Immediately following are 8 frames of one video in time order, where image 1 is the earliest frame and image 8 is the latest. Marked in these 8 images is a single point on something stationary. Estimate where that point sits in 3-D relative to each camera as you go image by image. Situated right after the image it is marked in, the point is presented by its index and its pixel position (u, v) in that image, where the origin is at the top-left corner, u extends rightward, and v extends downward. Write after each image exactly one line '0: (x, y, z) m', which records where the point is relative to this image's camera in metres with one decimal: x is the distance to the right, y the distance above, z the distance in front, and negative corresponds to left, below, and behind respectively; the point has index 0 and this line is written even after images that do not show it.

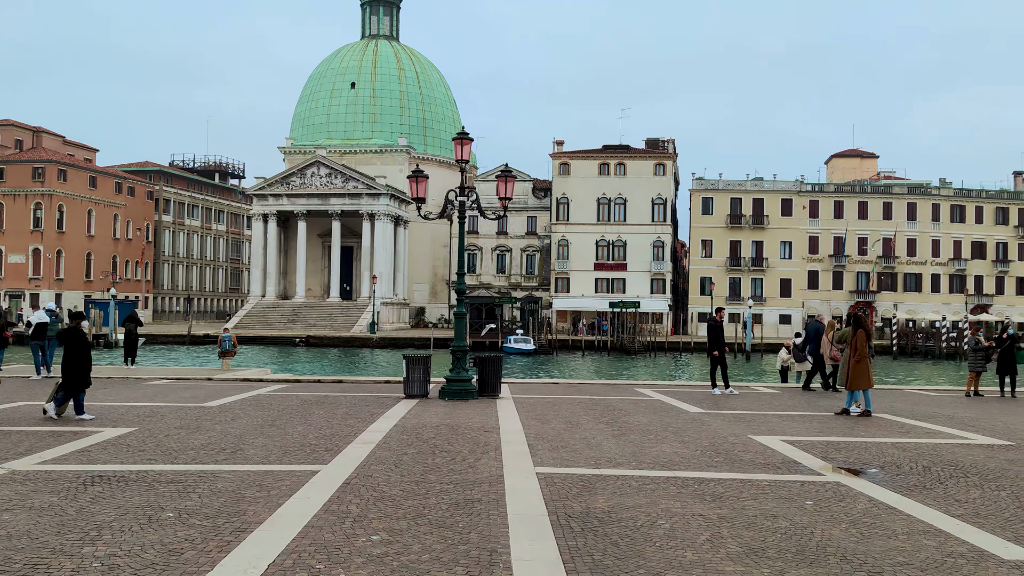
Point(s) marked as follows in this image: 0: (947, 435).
0: (+5.4, -1.8, +11.7) m
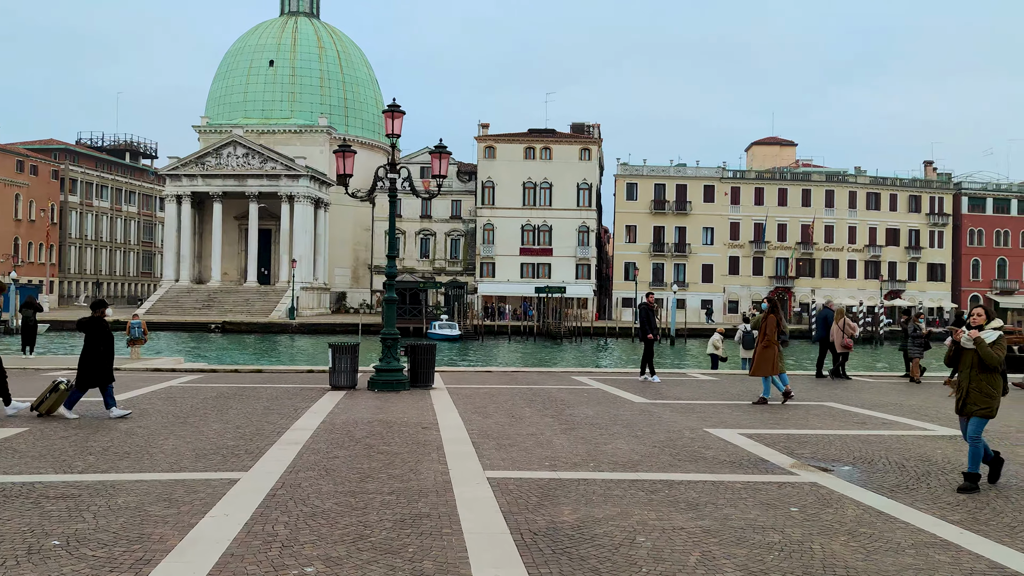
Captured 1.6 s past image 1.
0: (+4.7, -1.7, +11.2) m
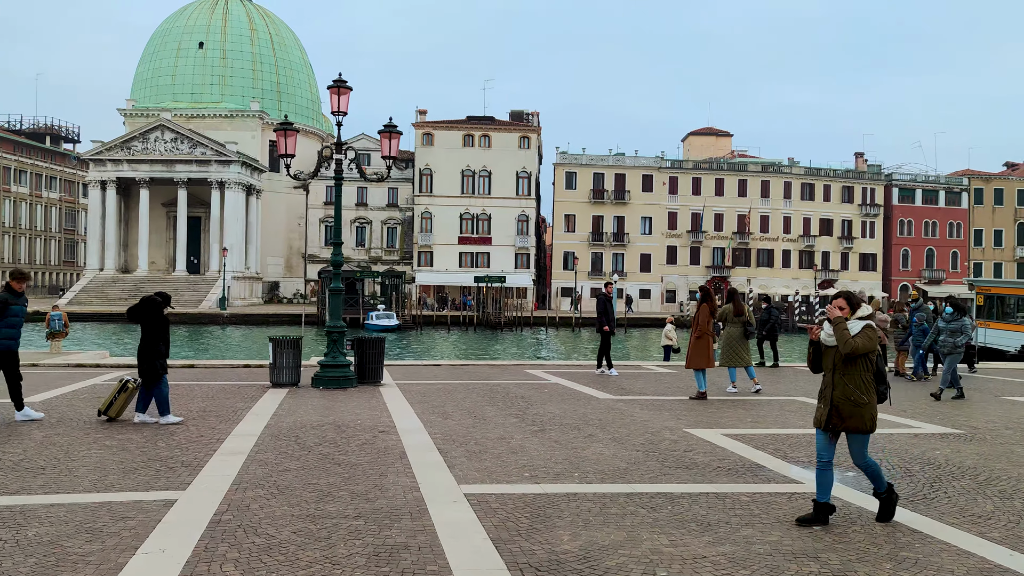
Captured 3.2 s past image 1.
0: (+4.3, -1.5, +10.6) m
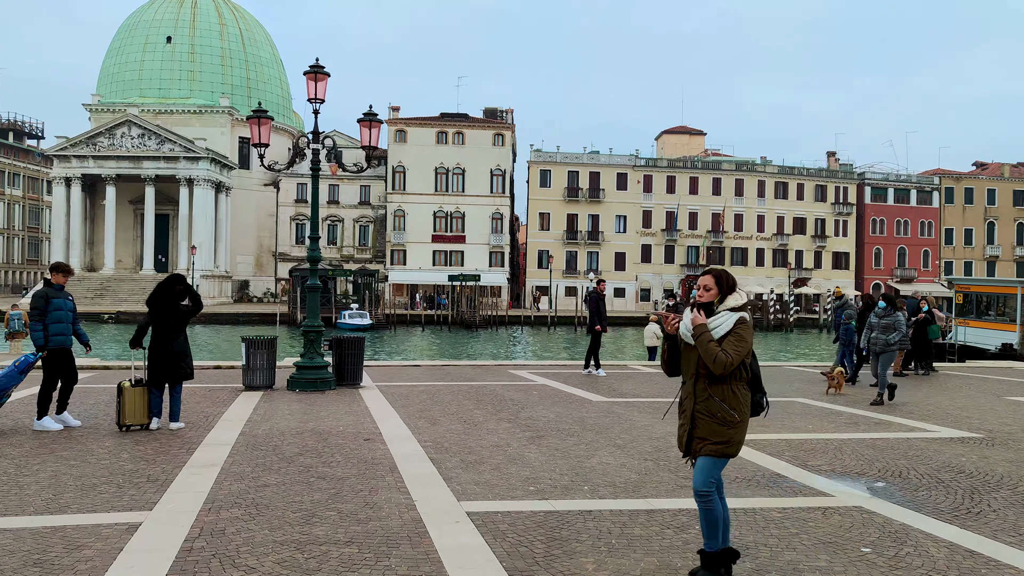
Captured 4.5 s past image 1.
0: (+4.2, -1.5, +10.1) m
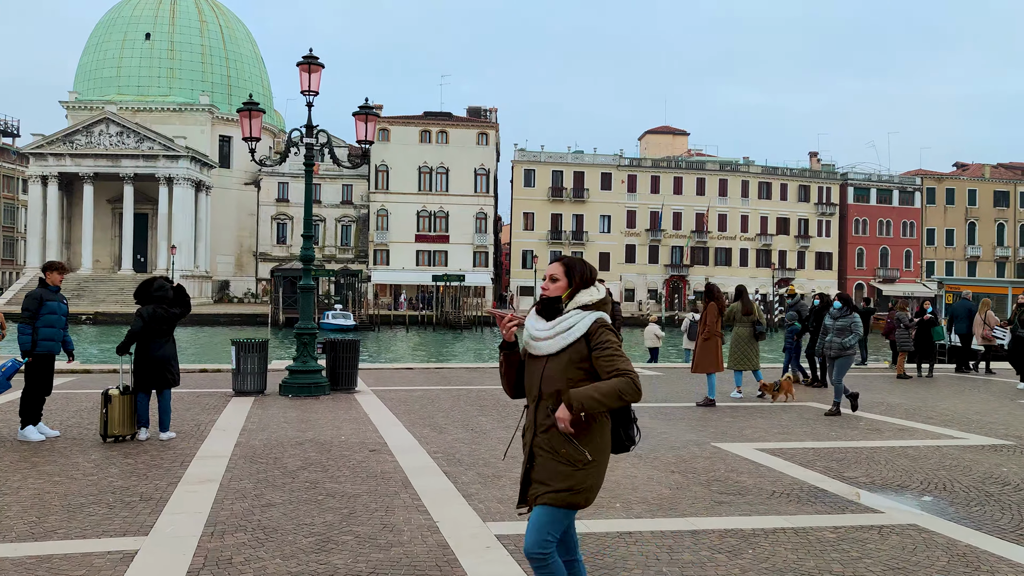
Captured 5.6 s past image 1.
0: (+4.3, -1.5, +9.7) m
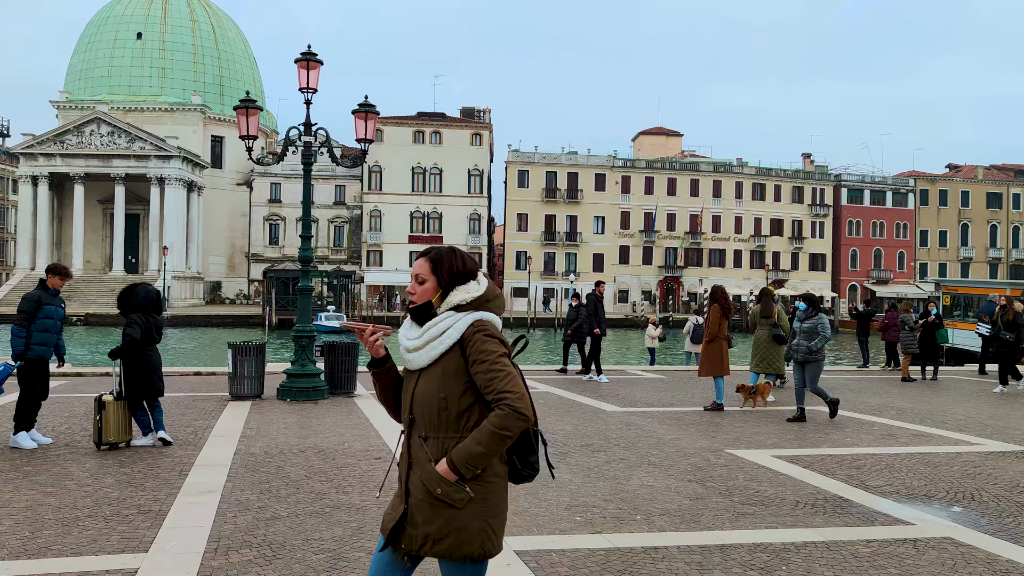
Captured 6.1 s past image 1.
0: (+4.4, -1.5, +9.5) m
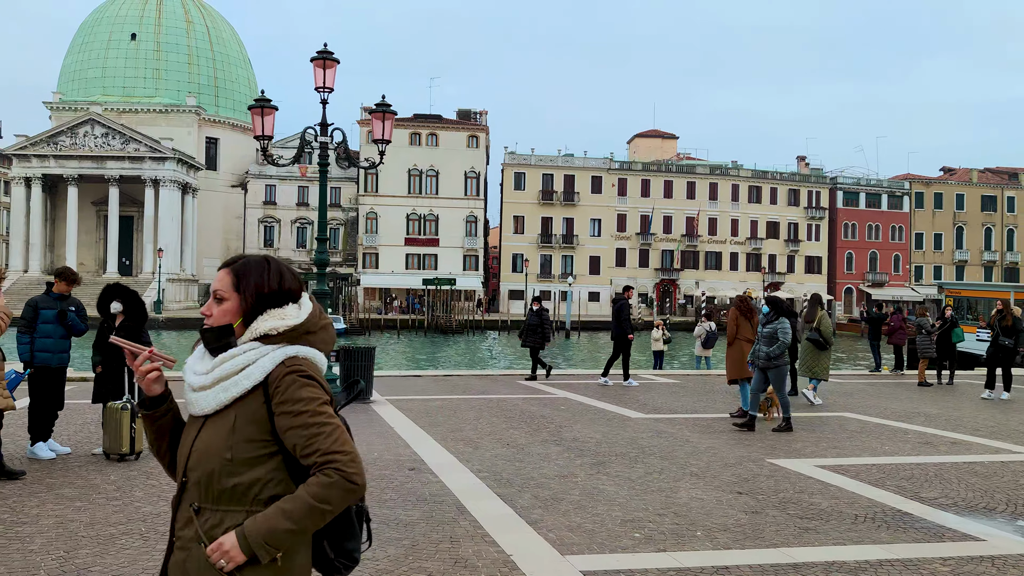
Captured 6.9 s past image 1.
0: (+4.7, -1.6, +9.2) m
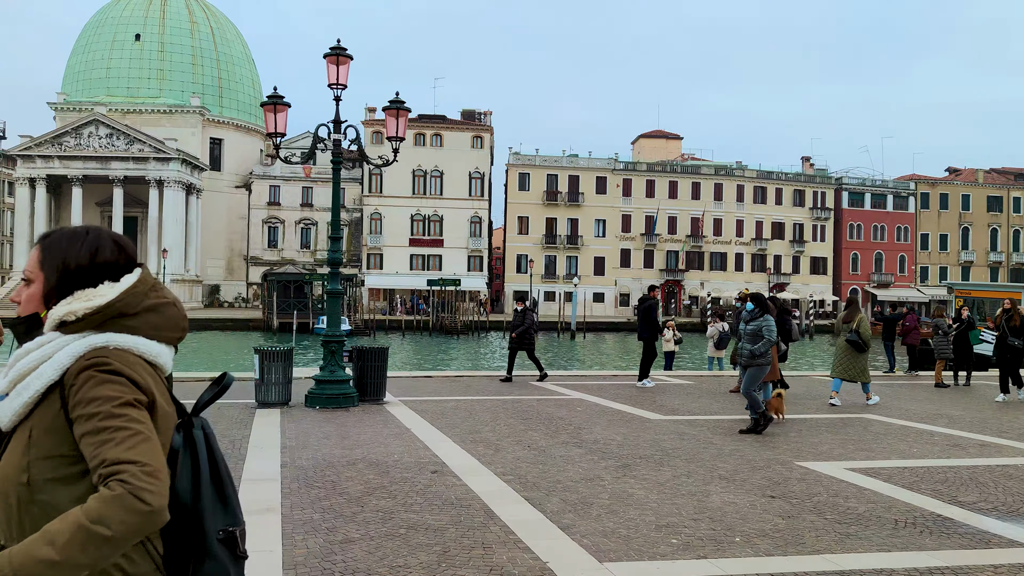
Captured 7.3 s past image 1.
0: (+4.9, -1.6, +9.1) m
